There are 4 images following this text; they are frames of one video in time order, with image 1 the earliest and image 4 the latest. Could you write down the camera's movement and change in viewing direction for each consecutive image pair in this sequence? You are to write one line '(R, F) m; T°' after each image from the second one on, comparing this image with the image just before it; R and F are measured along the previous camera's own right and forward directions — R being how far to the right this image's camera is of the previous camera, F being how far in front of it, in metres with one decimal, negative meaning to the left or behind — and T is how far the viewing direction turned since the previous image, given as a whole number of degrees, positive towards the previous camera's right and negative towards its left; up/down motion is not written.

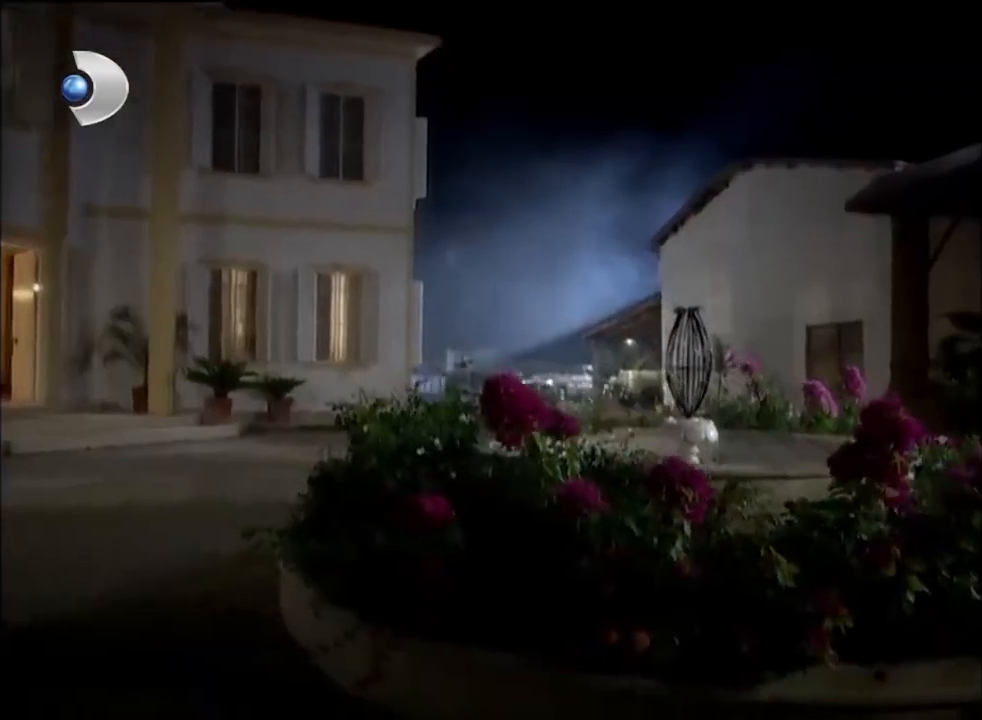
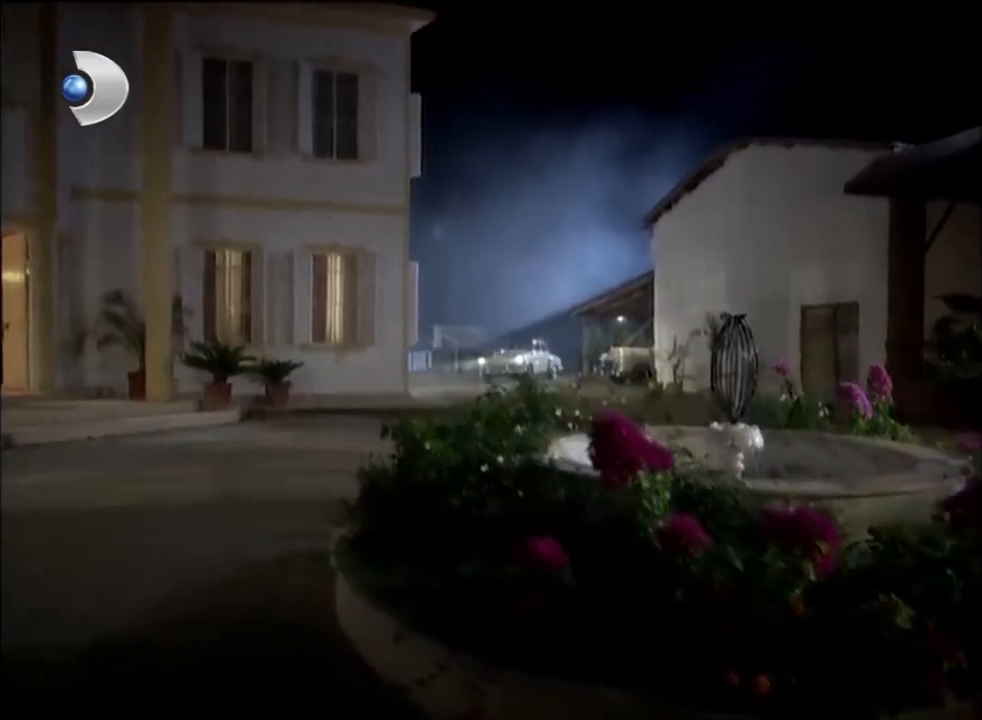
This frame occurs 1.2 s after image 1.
(-0.4, 0.0) m; +2°
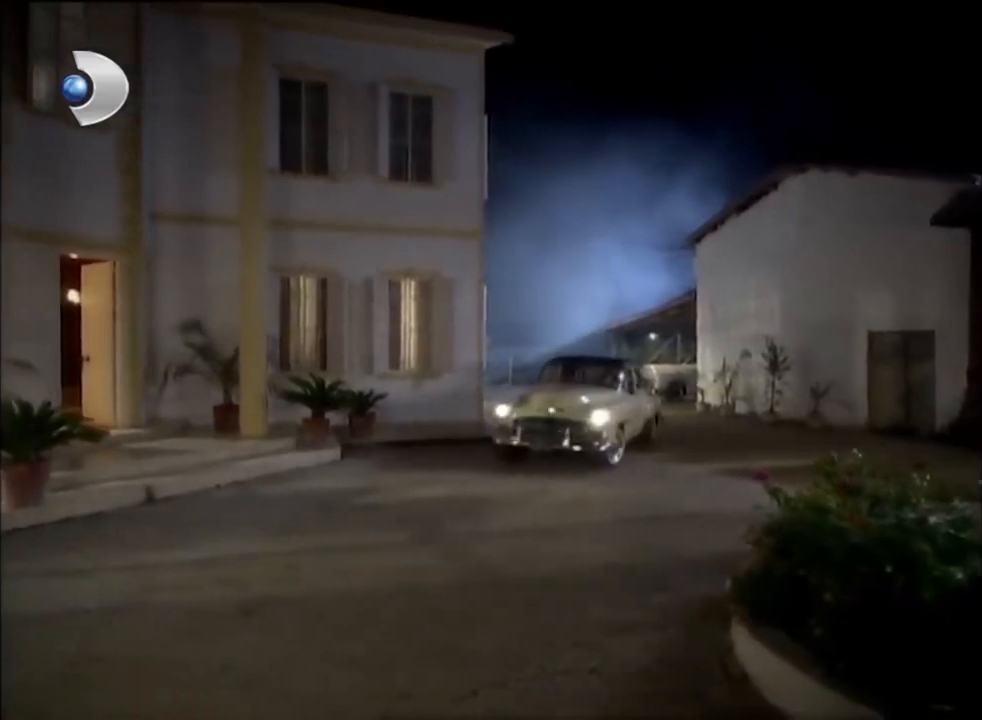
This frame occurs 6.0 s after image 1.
(-2.5, +0.3) m; +5°
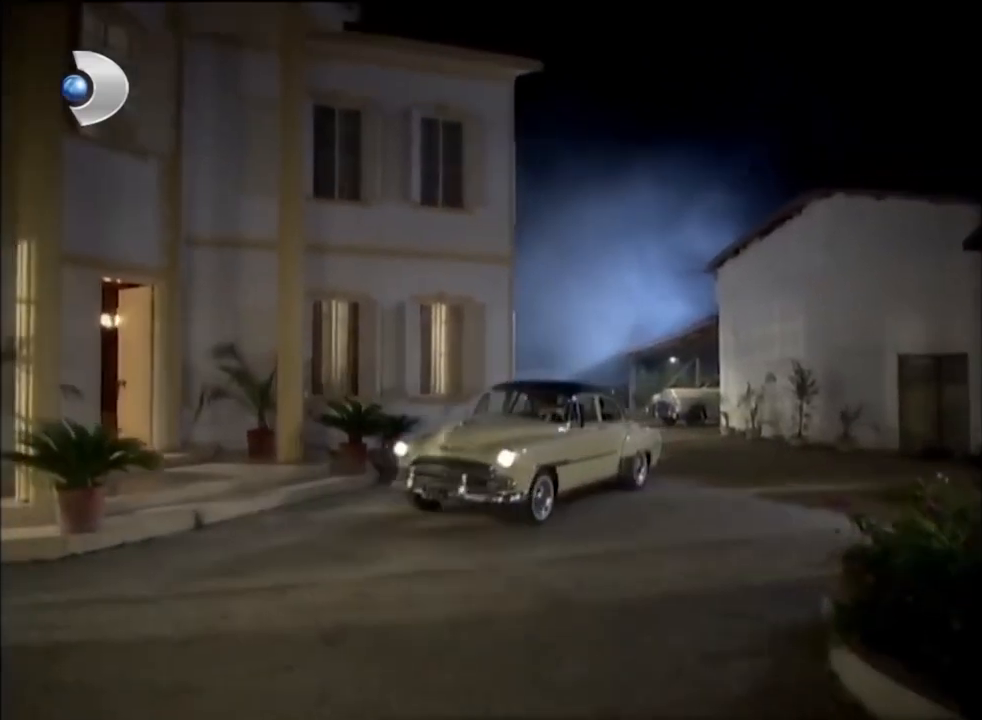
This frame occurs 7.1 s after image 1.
(-0.6, +0.1) m; 0°
